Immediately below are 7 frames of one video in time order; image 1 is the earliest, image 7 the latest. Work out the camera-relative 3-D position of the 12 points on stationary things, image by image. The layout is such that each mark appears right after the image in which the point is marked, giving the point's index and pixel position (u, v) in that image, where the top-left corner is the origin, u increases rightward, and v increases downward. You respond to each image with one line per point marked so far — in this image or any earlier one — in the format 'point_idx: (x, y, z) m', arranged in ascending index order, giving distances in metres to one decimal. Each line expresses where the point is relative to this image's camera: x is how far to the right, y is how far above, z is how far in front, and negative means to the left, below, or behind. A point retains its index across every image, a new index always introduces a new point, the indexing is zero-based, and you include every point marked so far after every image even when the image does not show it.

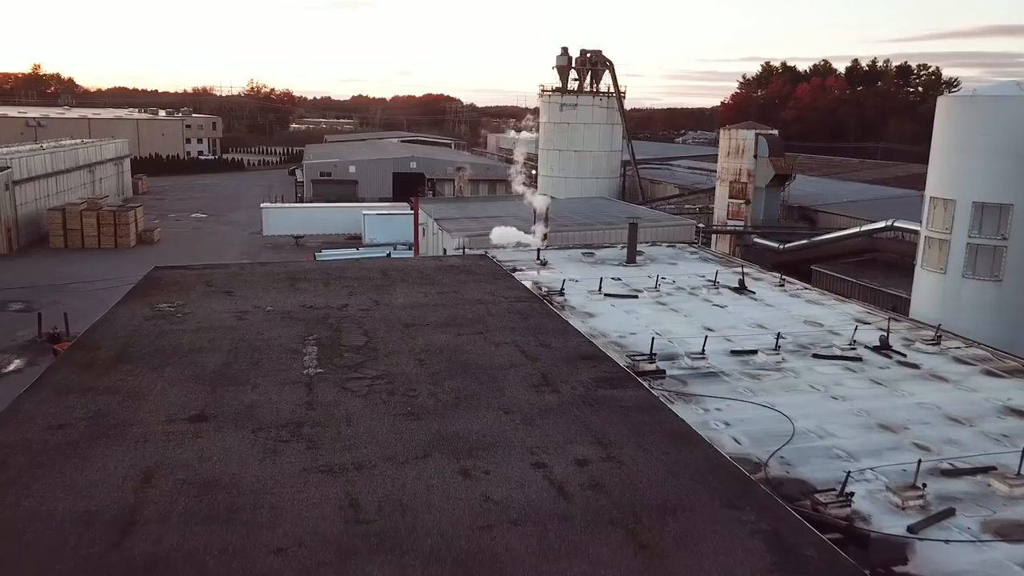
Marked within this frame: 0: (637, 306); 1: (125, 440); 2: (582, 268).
0: (+1.9, -0.3, +12.4) m
1: (-3.0, -1.2, +6.3) m
2: (+1.3, +0.4, +15.7) m
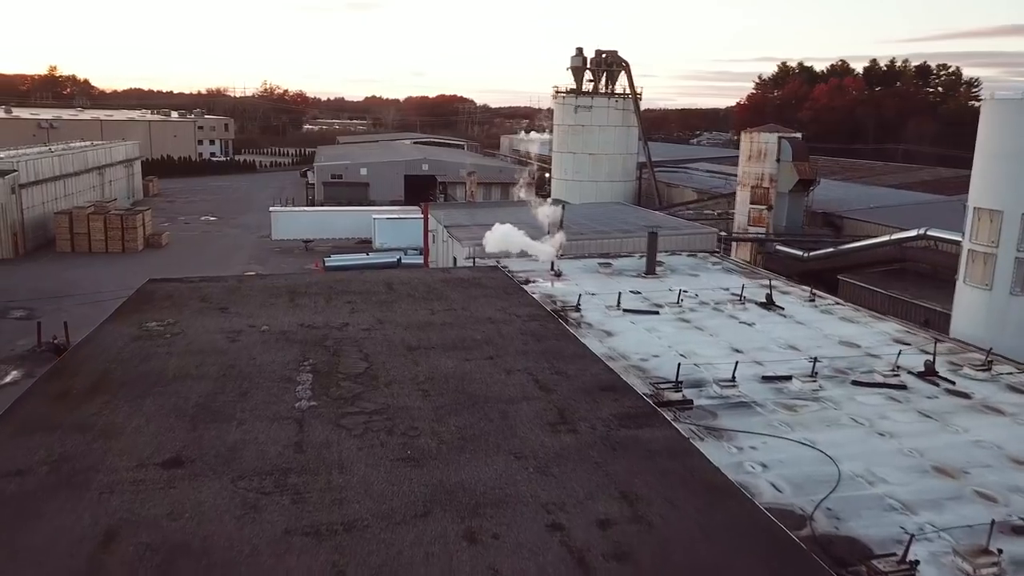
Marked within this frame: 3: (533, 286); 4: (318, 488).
0: (+2.1, -0.5, +11.6) m
1: (-2.9, -1.4, +5.6) m
2: (+1.6, +0.2, +14.9) m
3: (+0.4, 0.0, +14.0) m
4: (-1.3, -1.4, +5.6) m
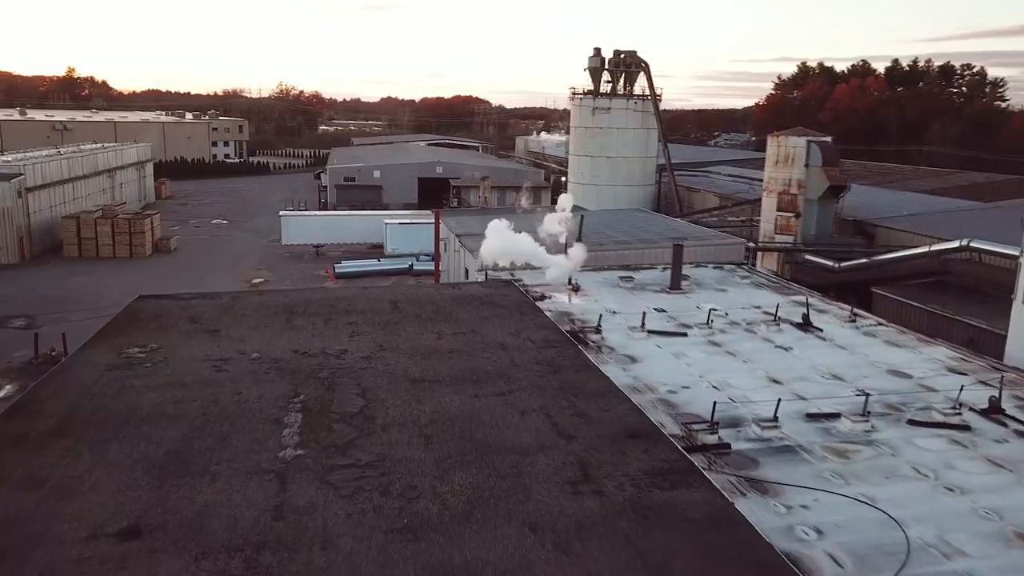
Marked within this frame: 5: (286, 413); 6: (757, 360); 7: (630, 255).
0: (+2.3, -0.8, +10.7) m
1: (-2.9, -1.7, +4.7) m
2: (+1.8, -0.1, +13.9) m
3: (+0.6, -0.2, +13.1) m
4: (-1.3, -1.6, +4.7) m
5: (-2.0, -1.1, +7.2) m
6: (+3.1, -0.9, +10.2) m
7: (+2.4, +0.6, +16.0) m
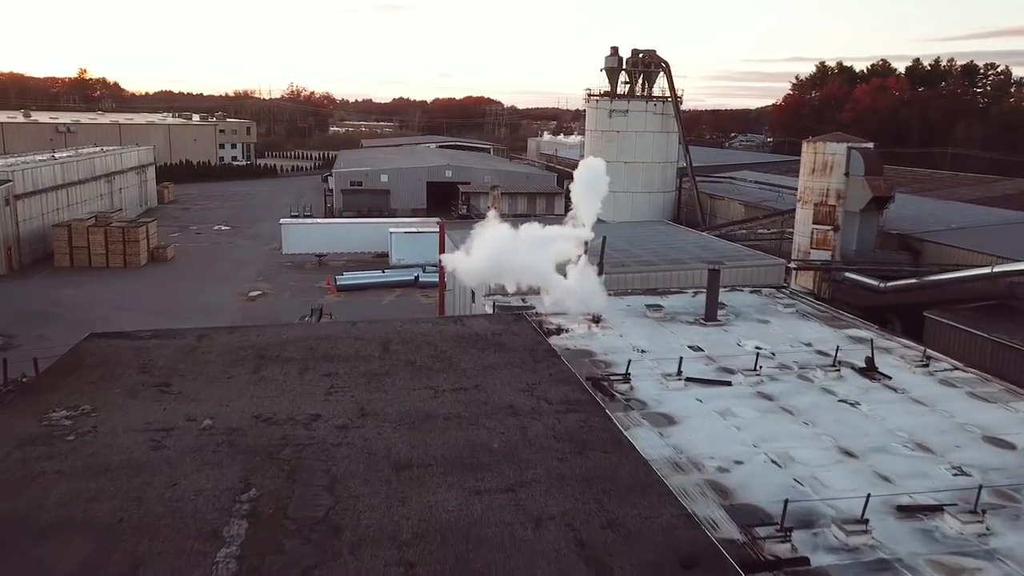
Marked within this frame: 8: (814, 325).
0: (+2.4, -1.3, +8.9) m
1: (-2.8, -2.1, +3.0) m
2: (+2.0, -0.6, +12.2) m
3: (+0.8, -0.7, +11.4) m
4: (-1.2, -2.1, +3.0) m
5: (-2.0, -1.6, +5.5) m
6: (+3.2, -1.4, +8.4) m
7: (+2.6, +0.2, +14.3) m
8: (+4.6, -0.6, +12.3) m
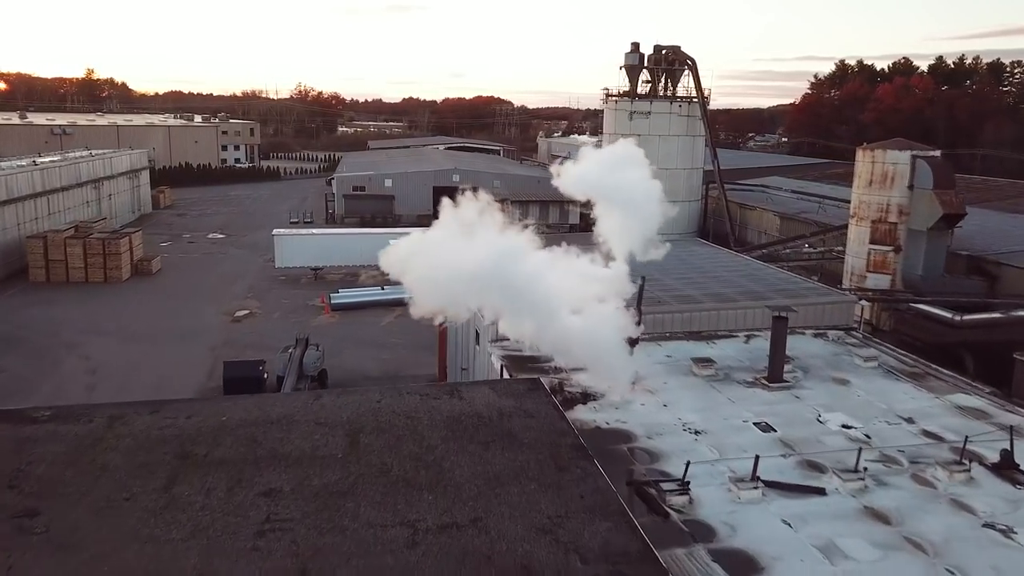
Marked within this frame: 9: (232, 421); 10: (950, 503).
0: (+2.5, -1.9, +6.3) m
1: (-2.8, -2.7, +0.5) m
2: (+2.2, -1.2, +9.6) m
3: (+0.9, -1.3, +8.8) m
4: (-1.2, -2.7, +0.5) m
5: (-1.9, -2.2, +3.0) m
6: (+3.3, -2.0, +5.9) m
7: (+2.8, -0.5, +11.7) m
8: (+4.8, -1.2, +9.7) m
9: (-2.7, -1.2, +7.5) m
10: (+3.7, -1.8, +6.8) m
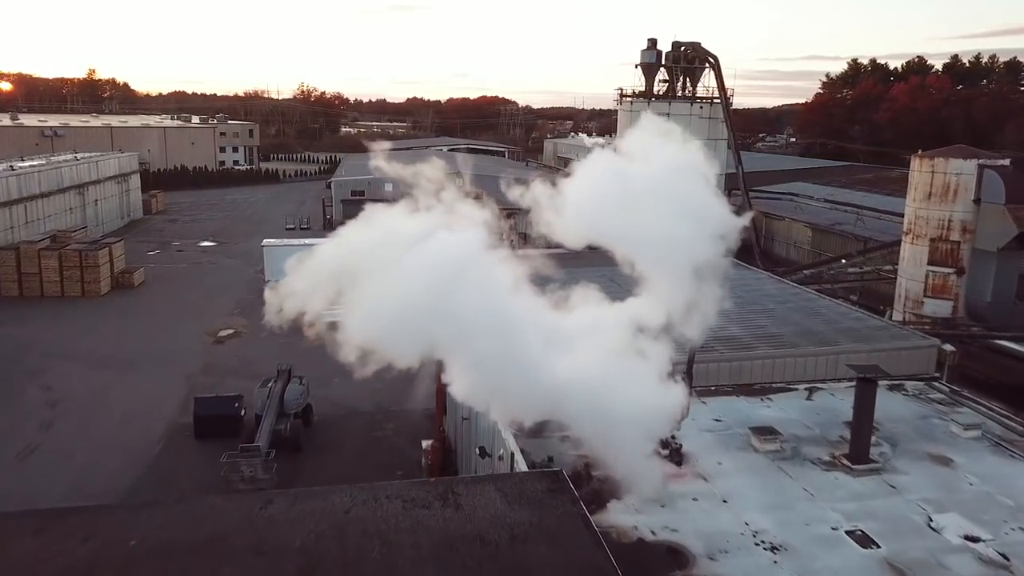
0: (+2.6, -2.4, +4.2) m
1: (-2.7, -3.3, -1.5) m
2: (+2.3, -1.8, +7.5) m
3: (+1.0, -1.9, +6.7) m
4: (-1.1, -3.3, -1.6) m
5: (-1.8, -2.7, +0.9) m
6: (+3.4, -2.6, +3.8) m
7: (+2.9, -1.0, +9.6) m
8: (+4.9, -1.7, +7.6) m
9: (-2.5, -1.8, +5.5) m
10: (+3.8, -2.3, +4.7) m
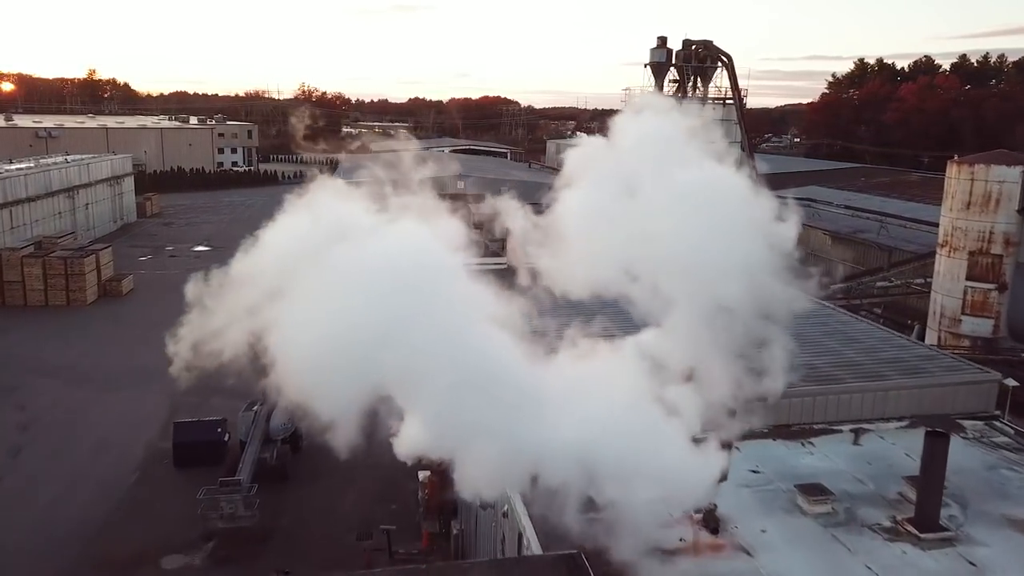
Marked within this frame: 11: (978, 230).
0: (+2.7, -2.7, +3.1) m
1: (-2.7, -3.6, -2.7) m
2: (+2.3, -2.1, +6.4) m
3: (+1.1, -2.2, +5.6) m
4: (-1.1, -3.6, -2.7) m
5: (-1.8, -3.0, -0.2) m
6: (+3.5, -2.8, +2.6) m
7: (+2.9, -1.3, +8.5) m
8: (+4.9, -2.0, +6.4) m
9: (-2.5, -2.1, +4.3) m
10: (+3.9, -2.6, +3.5) m
11: (+8.0, +1.0, +13.6) m
